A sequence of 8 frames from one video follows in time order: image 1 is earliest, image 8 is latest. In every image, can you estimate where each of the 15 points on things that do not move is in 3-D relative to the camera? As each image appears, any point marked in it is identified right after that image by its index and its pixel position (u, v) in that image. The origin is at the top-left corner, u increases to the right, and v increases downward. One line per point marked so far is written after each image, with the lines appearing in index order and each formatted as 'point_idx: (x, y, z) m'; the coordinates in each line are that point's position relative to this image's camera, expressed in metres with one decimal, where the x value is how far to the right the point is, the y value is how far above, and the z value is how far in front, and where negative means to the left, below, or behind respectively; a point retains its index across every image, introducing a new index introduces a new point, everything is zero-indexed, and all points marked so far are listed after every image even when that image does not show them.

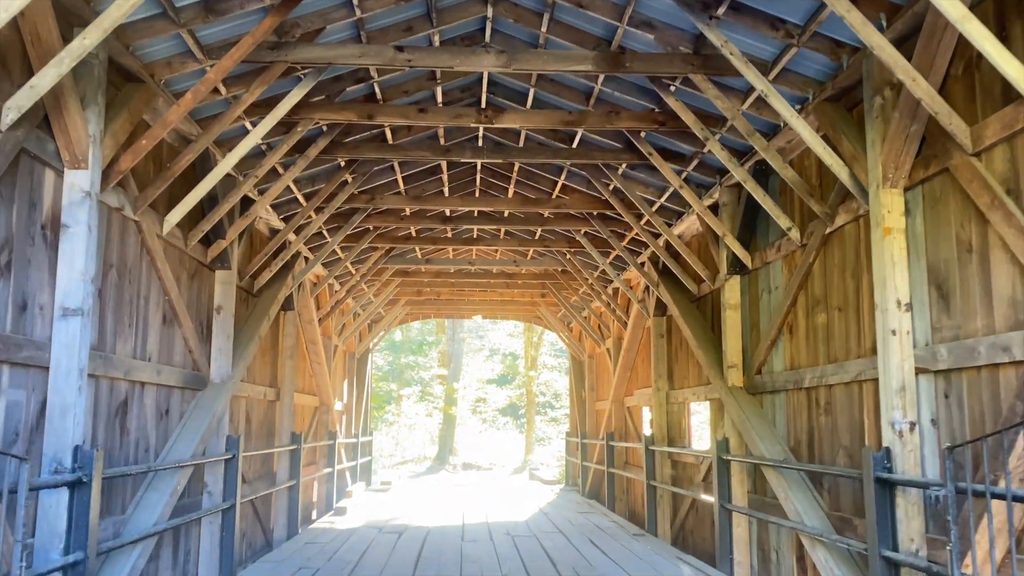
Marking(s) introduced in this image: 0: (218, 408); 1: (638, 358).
0: (-1.6, -0.6, +4.5) m
1: (+1.2, -0.7, +8.0) m
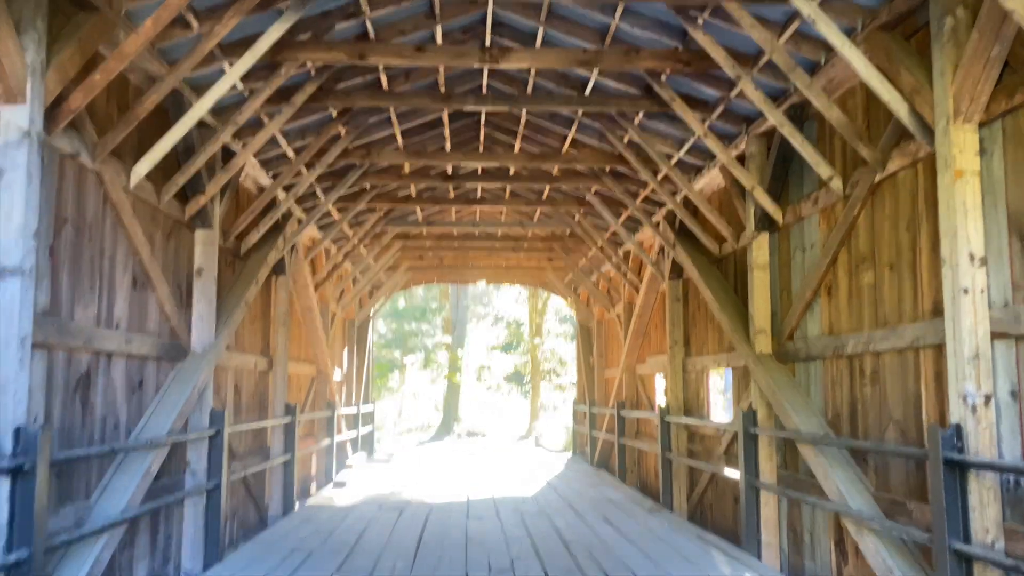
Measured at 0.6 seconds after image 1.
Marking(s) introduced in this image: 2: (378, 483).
0: (-1.5, -0.4, +4.1) m
1: (+1.2, -0.3, +7.6) m
2: (-1.3, -1.8, +8.0) m
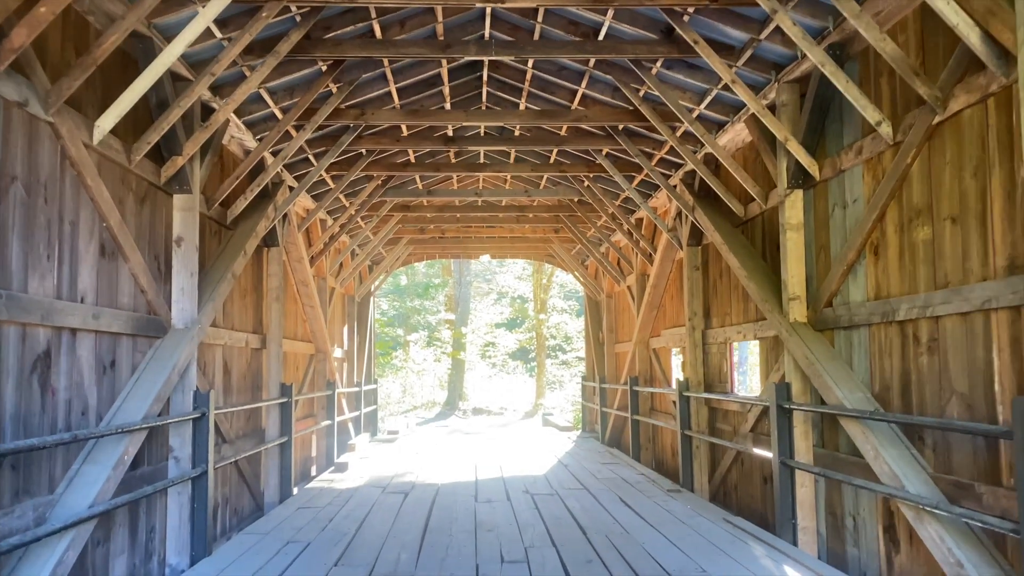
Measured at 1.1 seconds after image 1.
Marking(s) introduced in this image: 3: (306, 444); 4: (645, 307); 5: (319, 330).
0: (-1.5, -0.3, +3.7) m
1: (+1.3, -0.1, +7.2) m
2: (-1.2, -1.6, +7.7) m
3: (-1.8, -1.4, +7.4) m
4: (+1.2, -0.2, +7.3) m
5: (-1.7, -0.4, +7.3) m
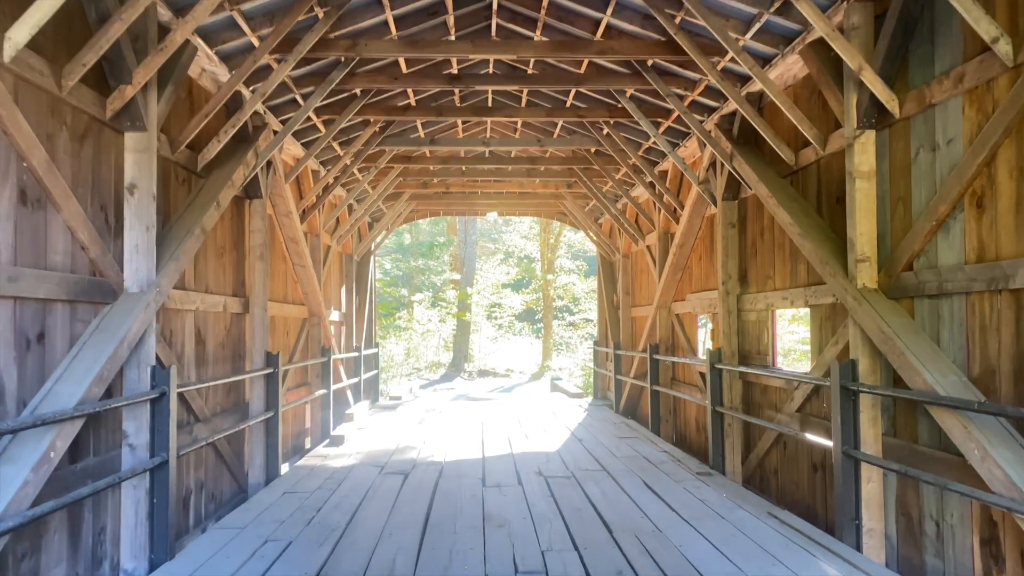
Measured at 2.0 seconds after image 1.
0: (-1.4, -0.1, +3.1) m
1: (+1.4, +0.2, +6.5) m
2: (-1.1, -1.2, +7.1) m
3: (-1.7, -1.0, +6.8) m
4: (+1.2, +0.2, +6.7) m
5: (-1.6, 0.0, +6.7) m
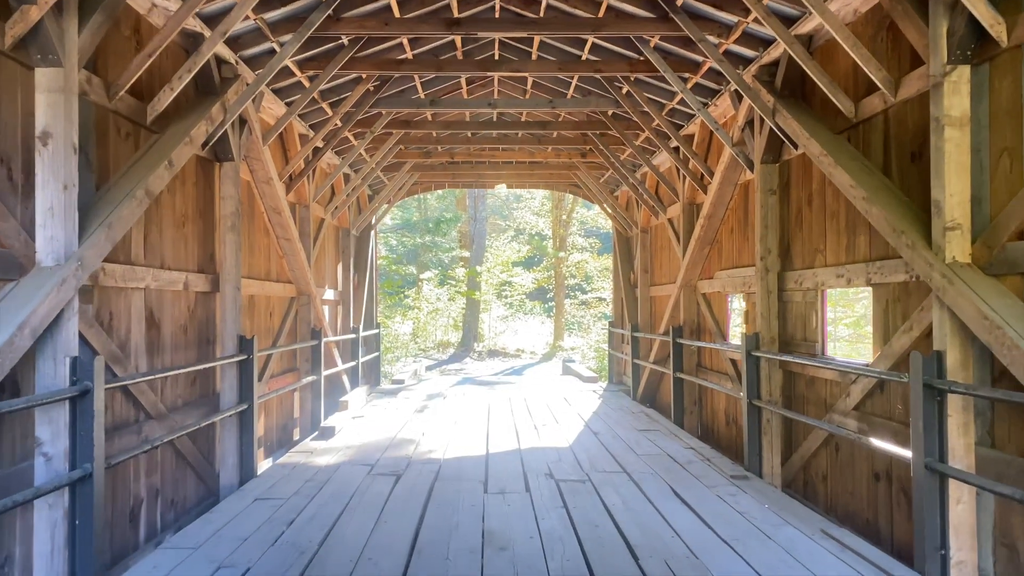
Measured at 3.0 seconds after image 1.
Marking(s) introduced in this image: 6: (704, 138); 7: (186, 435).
0: (-1.4, -0.1, +2.5) m
1: (+1.4, +0.4, +5.8) m
2: (-1.0, -1.1, +6.5) m
3: (-1.7, -0.8, +6.2) m
4: (+1.3, +0.3, +6.0) m
5: (-1.5, +0.1, +6.1) m
6: (+1.4, +1.1, +6.1) m
7: (-1.6, -0.7, +4.1) m
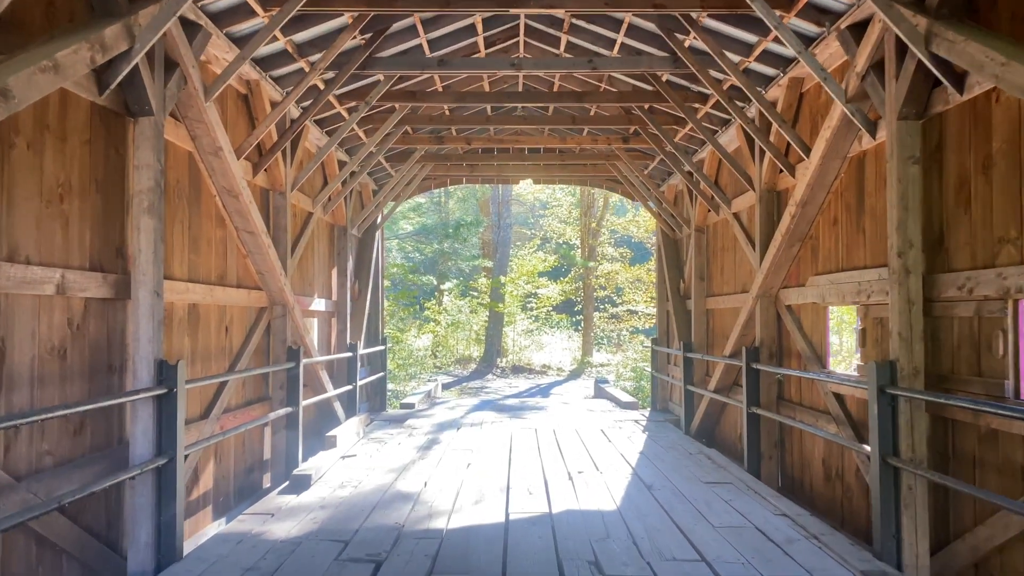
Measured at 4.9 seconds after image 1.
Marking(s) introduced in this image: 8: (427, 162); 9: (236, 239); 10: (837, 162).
0: (-1.3, -0.1, +1.2) m
1: (+1.6, +0.4, +4.4) m
2: (-0.9, -1.1, +5.1) m
3: (-1.5, -0.9, +4.8) m
4: (+1.5, +0.3, +4.6) m
5: (-1.4, +0.1, +4.8) m
6: (+1.5, +1.0, +4.7) m
7: (-1.5, -0.7, +2.8) m
8: (-0.8, +1.2, +7.6) m
9: (-1.5, +0.3, +4.6) m
10: (+1.5, +0.6, +4.0) m
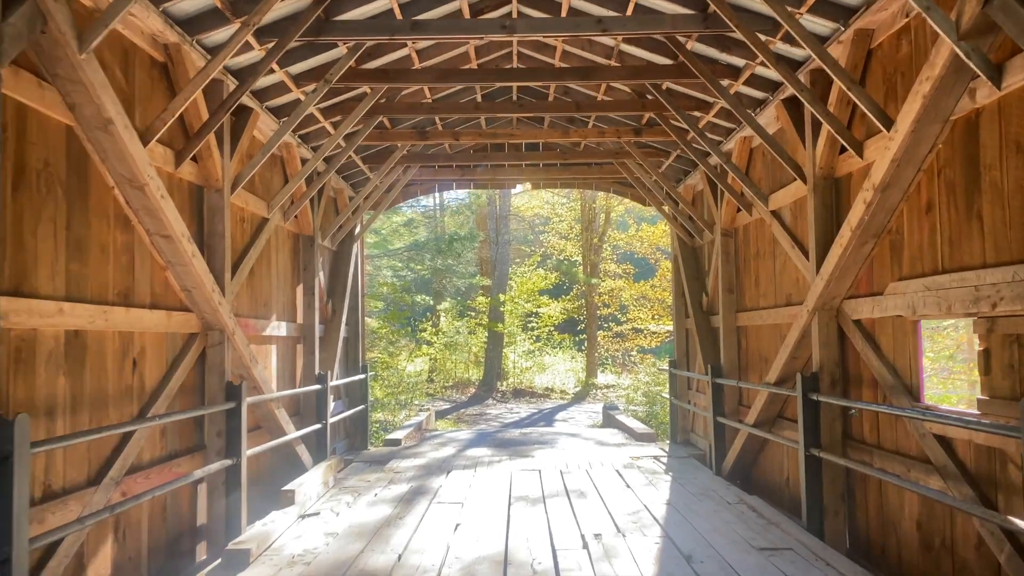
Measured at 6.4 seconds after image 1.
0: (-1.4, -0.1, +0.1) m
1: (+1.6, +0.3, +3.4) m
2: (-0.9, -1.2, +4.1) m
3: (-1.5, -1.0, +3.8) m
4: (+1.4, +0.2, +3.6) m
5: (-1.4, 0.0, +3.7) m
6: (+1.5, +1.0, +3.7) m
7: (-1.5, -0.8, +1.7) m
8: (-0.8, +1.0, +6.7) m
9: (-1.5, +0.2, +3.6) m
10: (+1.5, +0.6, +3.0) m
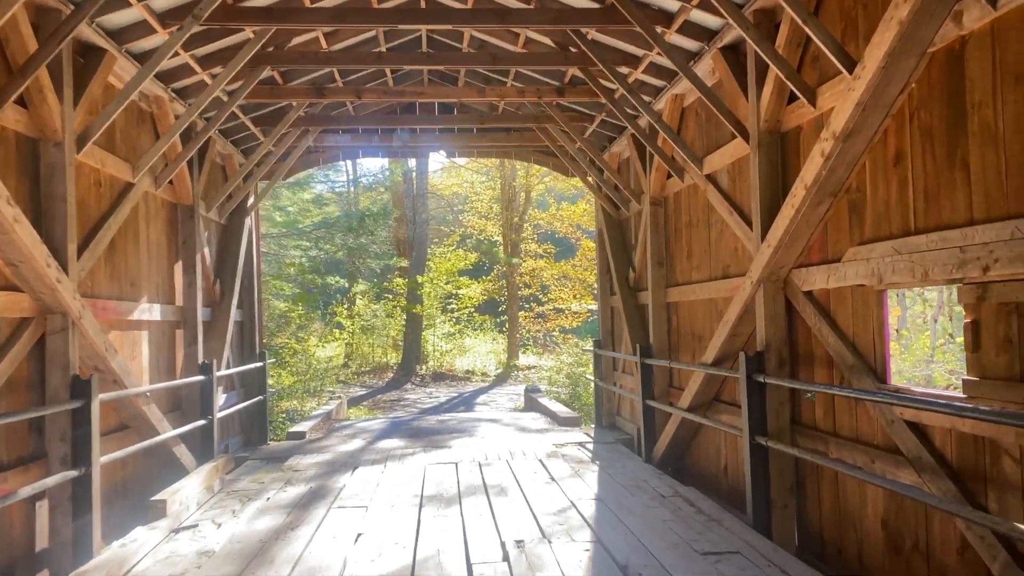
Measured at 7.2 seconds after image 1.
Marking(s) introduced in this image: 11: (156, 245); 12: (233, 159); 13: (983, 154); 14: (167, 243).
0: (-1.4, 0.0, -0.6) m
1: (+1.2, +0.4, +3.0) m
2: (-1.2, -1.1, +3.4) m
3: (-1.8, -0.9, +3.1) m
4: (+1.1, +0.3, +3.1) m
5: (-1.7, +0.1, +3.0) m
6: (+1.1, +1.1, +3.2) m
7: (-1.6, -0.7, +1.0) m
8: (-1.5, +1.2, +6.0) m
9: (-1.8, +0.3, +2.8) m
10: (+1.2, +0.7, +2.5) m
11: (-2.0, +0.2, +4.8) m
12: (-2.0, +0.9, +6.1) m
13: (+1.3, +0.4, +2.3) m
14: (-2.0, +0.3, +5.0) m
